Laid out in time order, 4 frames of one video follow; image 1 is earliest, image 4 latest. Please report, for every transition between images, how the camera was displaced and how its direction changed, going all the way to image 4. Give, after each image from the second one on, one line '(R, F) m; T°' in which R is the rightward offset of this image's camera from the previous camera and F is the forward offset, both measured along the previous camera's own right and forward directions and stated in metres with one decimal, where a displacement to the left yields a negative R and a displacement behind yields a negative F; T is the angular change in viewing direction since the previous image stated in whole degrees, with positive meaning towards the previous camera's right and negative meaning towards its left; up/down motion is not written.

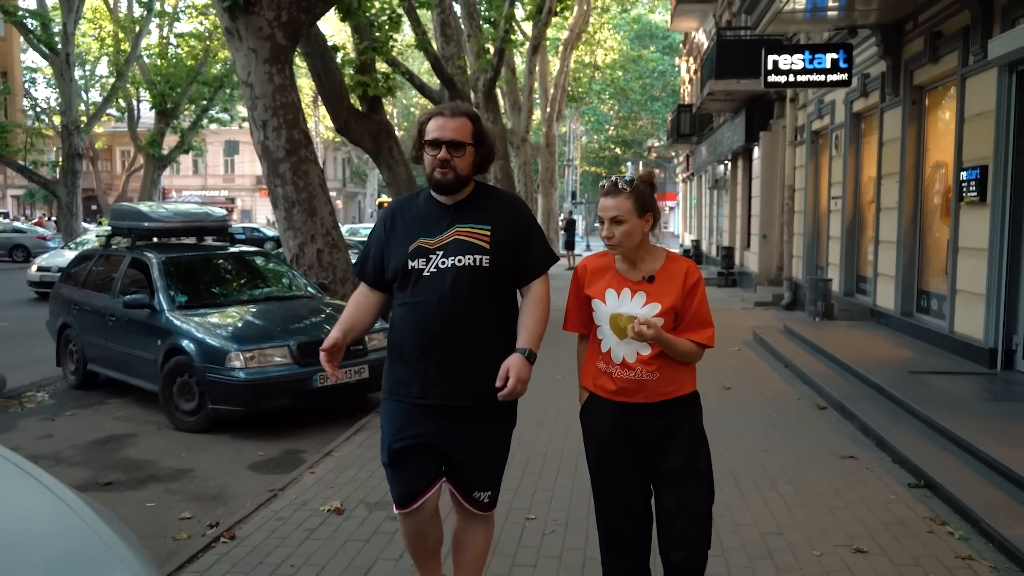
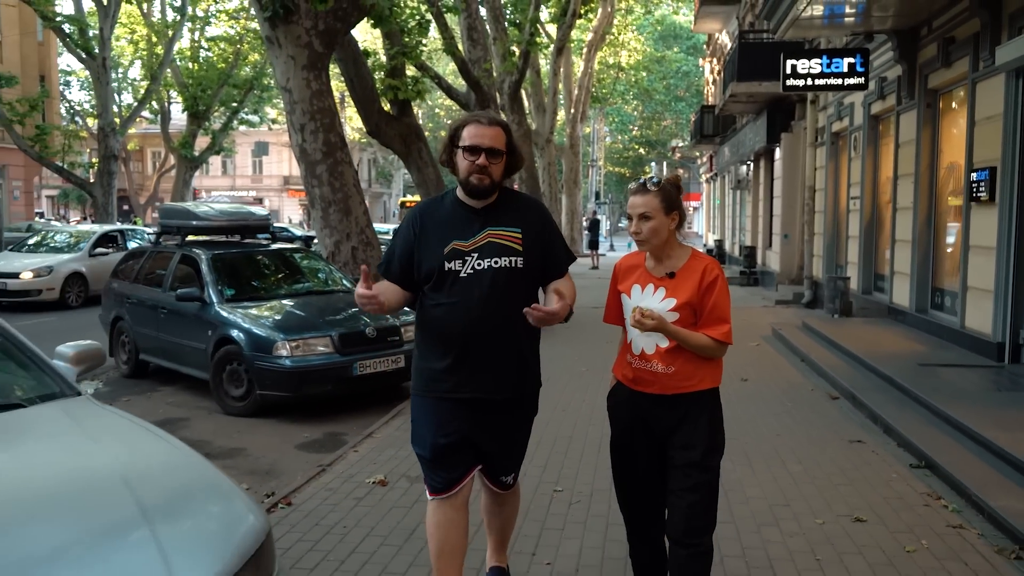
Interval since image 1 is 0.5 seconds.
(0.0, -0.4) m; -2°
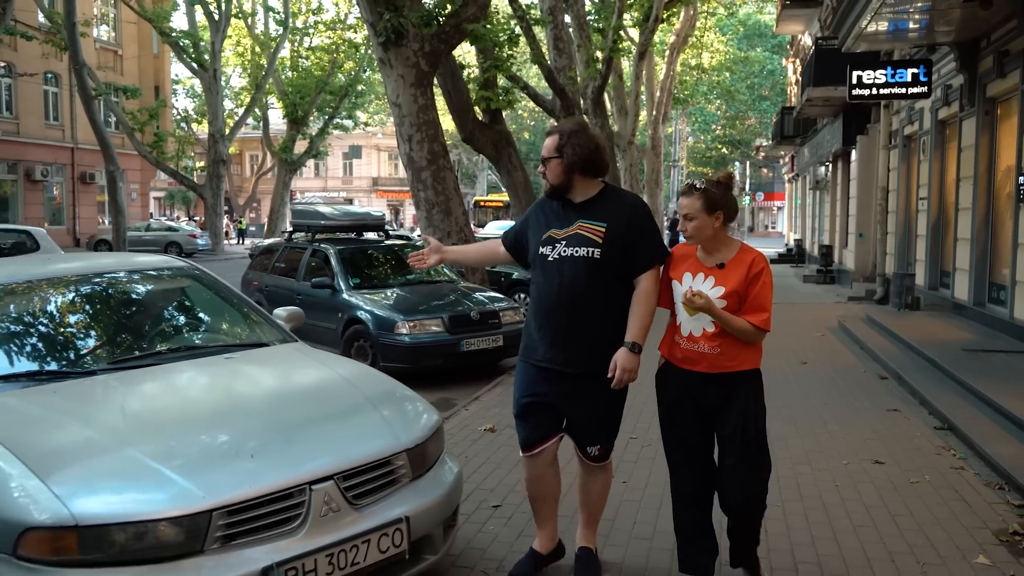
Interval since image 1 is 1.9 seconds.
(0.0, -1.3) m; -6°
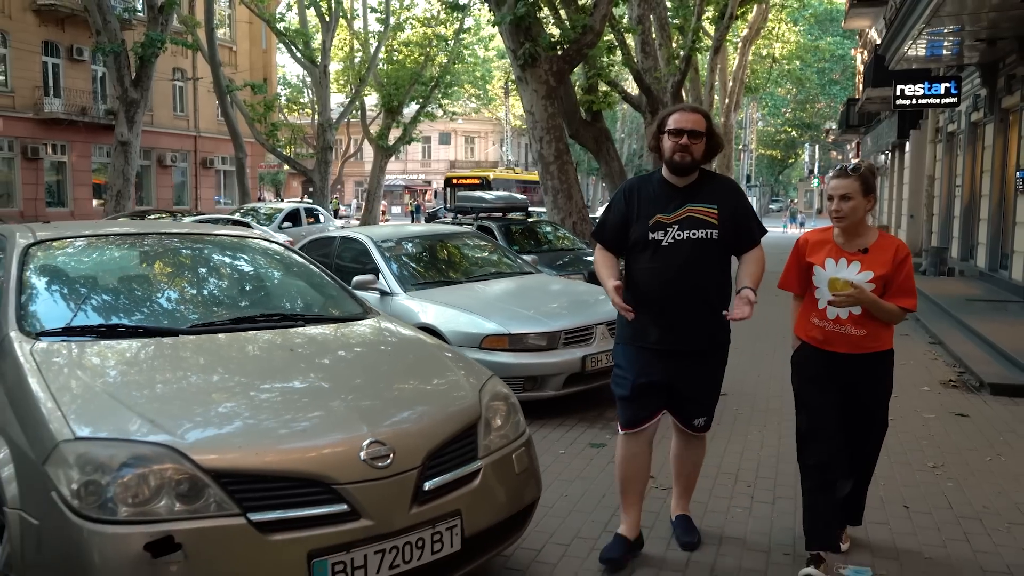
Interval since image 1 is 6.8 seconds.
(-0.9, -3.6) m; -4°
